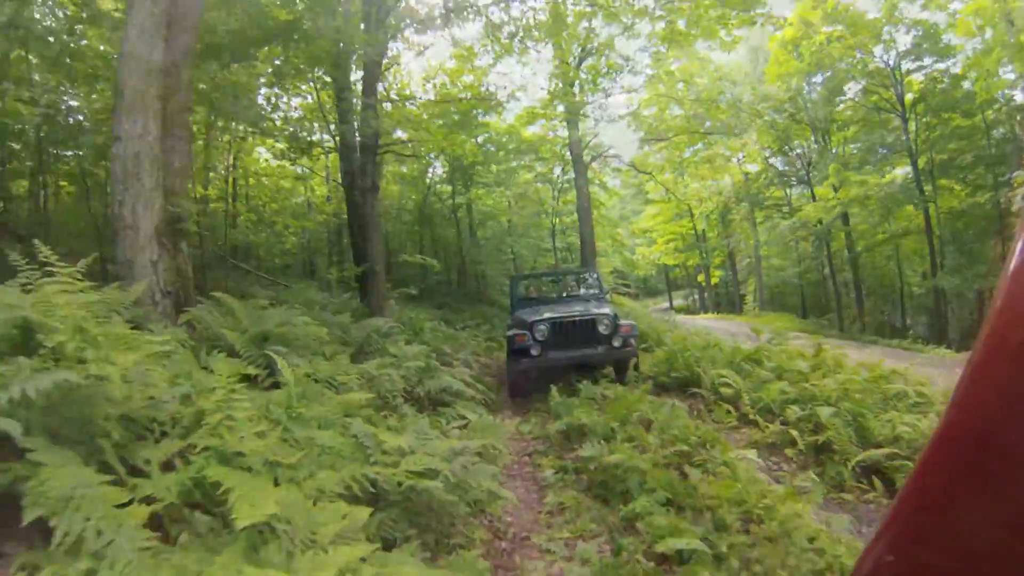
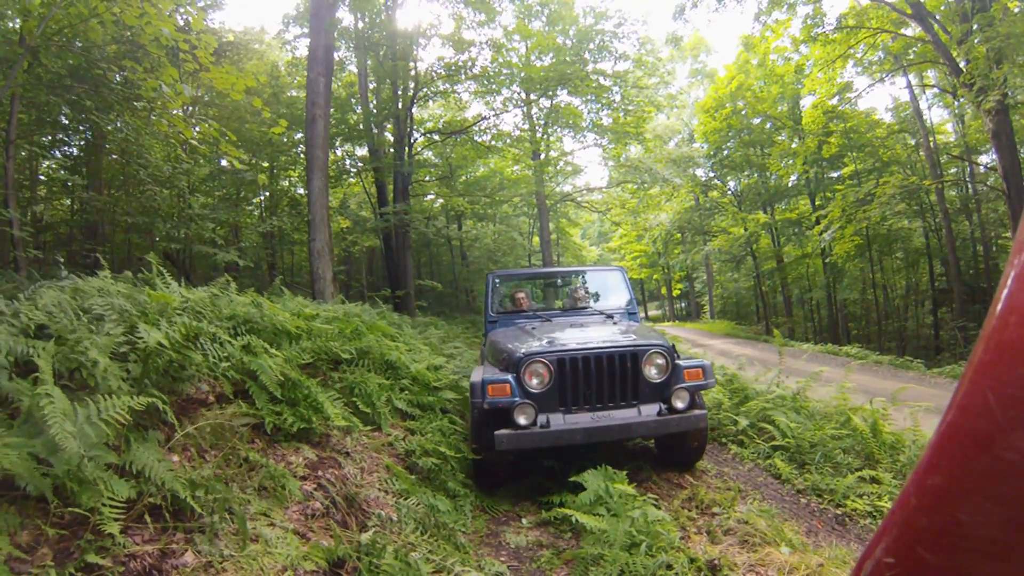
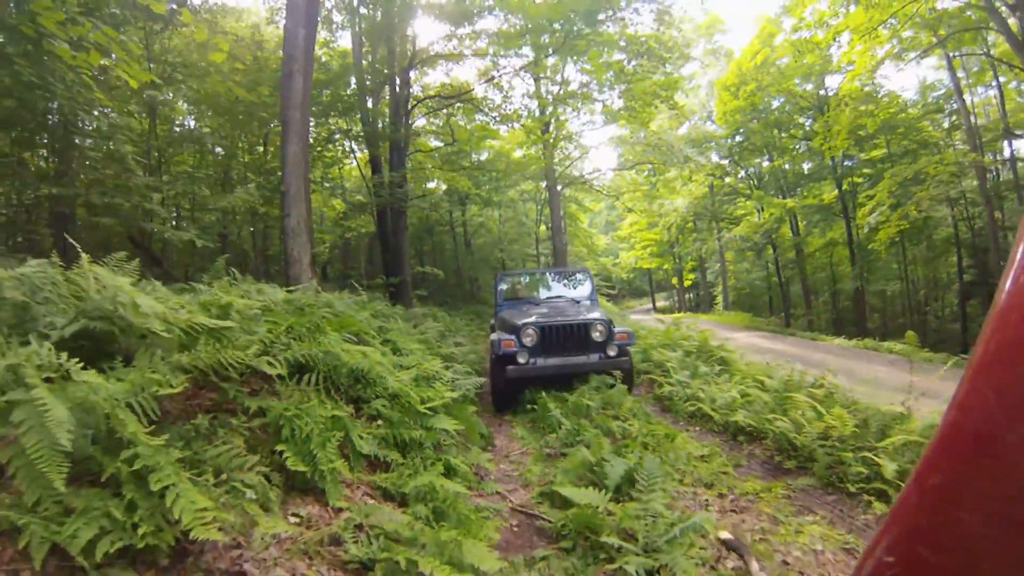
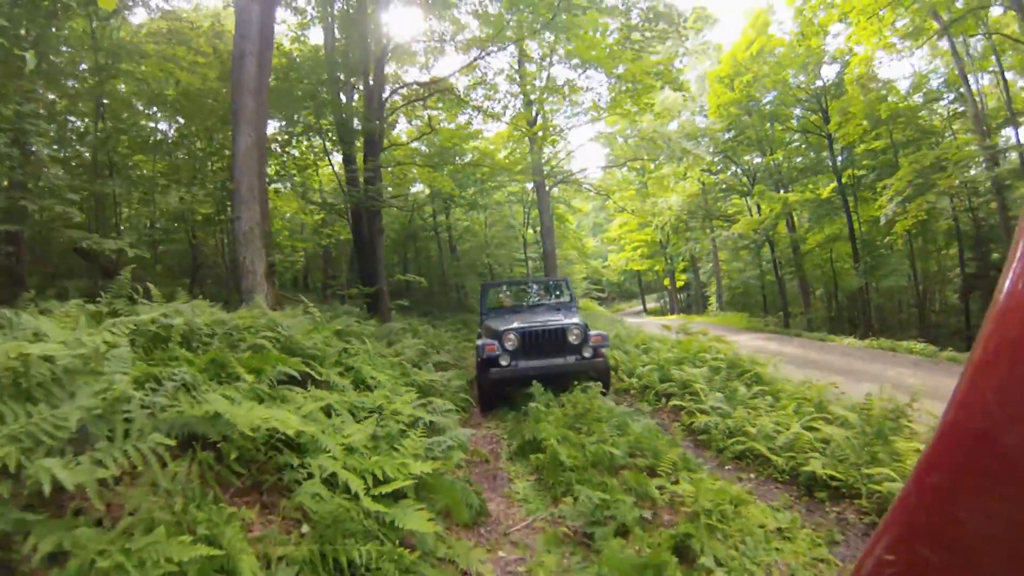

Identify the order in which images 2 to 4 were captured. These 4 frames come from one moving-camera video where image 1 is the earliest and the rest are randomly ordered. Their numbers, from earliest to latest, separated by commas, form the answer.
4, 3, 2
